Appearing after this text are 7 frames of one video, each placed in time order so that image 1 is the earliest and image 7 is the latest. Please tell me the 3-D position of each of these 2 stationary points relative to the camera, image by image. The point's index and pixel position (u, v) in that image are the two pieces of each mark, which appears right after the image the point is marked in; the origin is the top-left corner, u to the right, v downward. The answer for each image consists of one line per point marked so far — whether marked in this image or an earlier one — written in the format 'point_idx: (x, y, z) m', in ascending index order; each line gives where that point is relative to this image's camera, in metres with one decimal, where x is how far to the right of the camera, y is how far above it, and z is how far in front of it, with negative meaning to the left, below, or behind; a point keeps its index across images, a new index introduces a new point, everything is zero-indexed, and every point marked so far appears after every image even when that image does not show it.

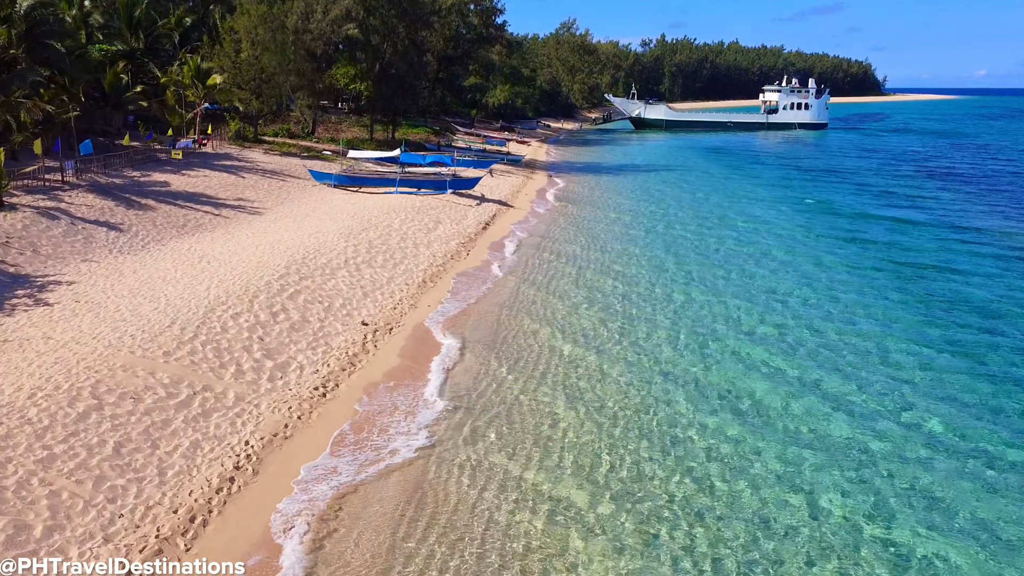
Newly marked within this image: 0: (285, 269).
0: (-5.7, +0.4, +16.1) m
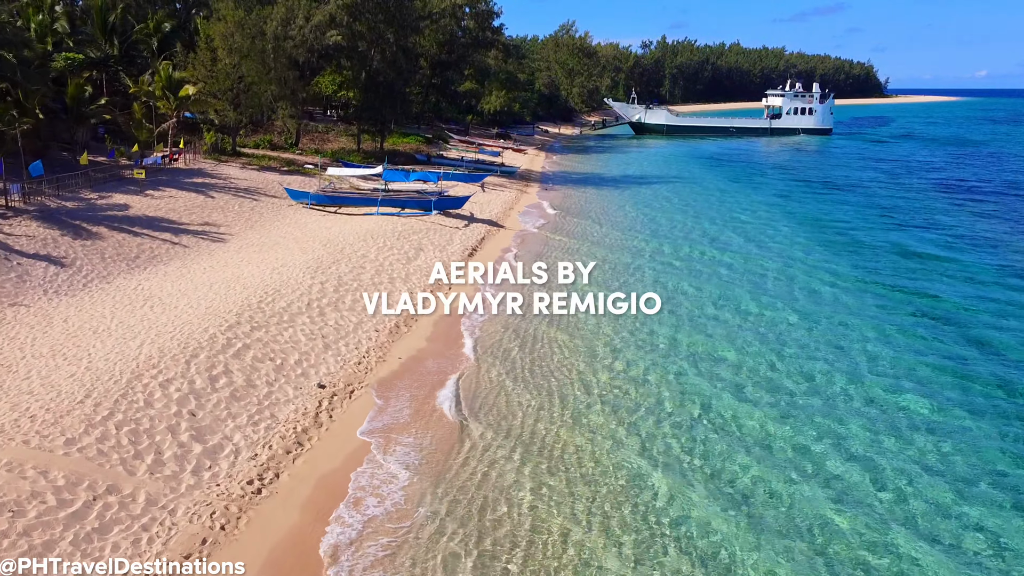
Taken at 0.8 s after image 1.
0: (-6.1, -0.7, +14.2) m
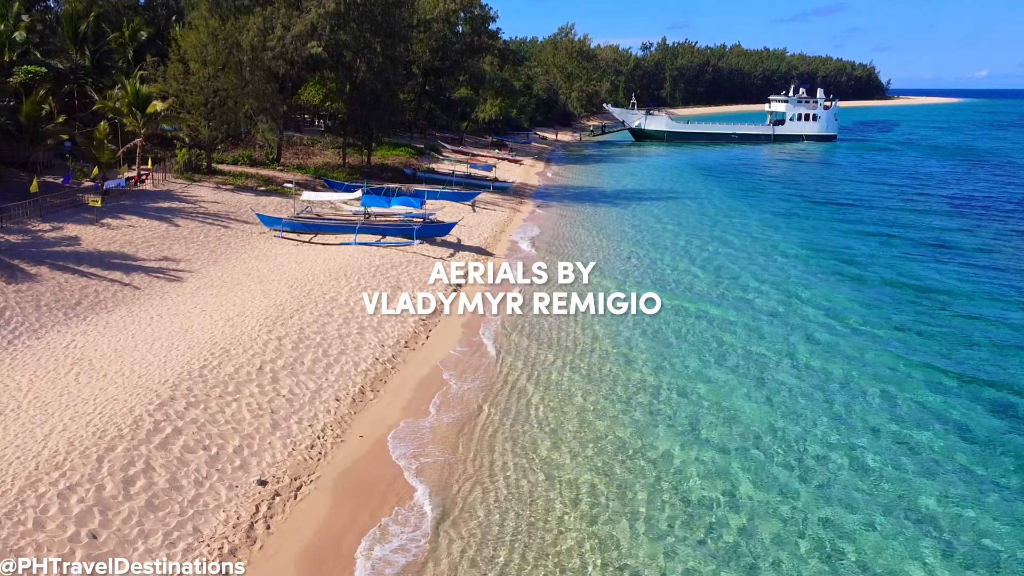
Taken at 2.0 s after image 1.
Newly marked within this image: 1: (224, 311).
0: (-6.5, -2.0, +12.2) m
1: (-7.5, -0.6, +16.5) m
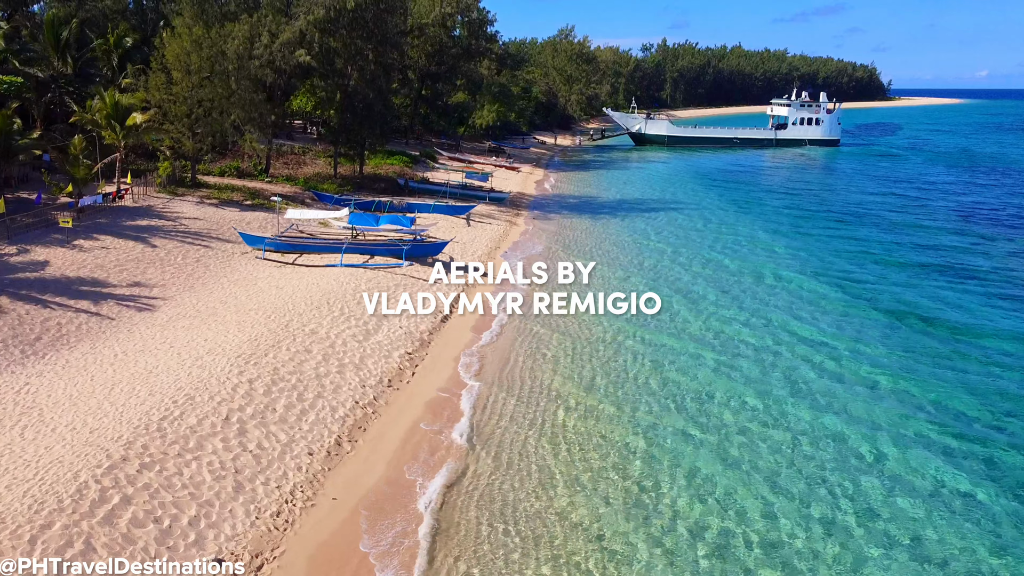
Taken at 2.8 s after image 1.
0: (-6.8, -2.8, +11.1) m
1: (-7.7, -1.4, +15.4) m
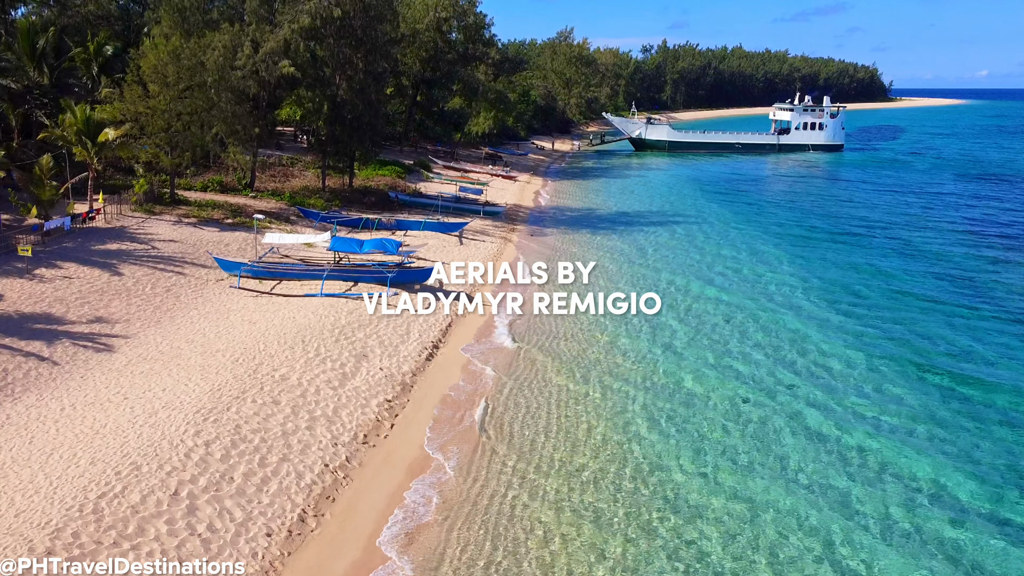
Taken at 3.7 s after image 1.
0: (-7.0, -3.8, +9.7) m
1: (-8.0, -2.5, +14.0) m
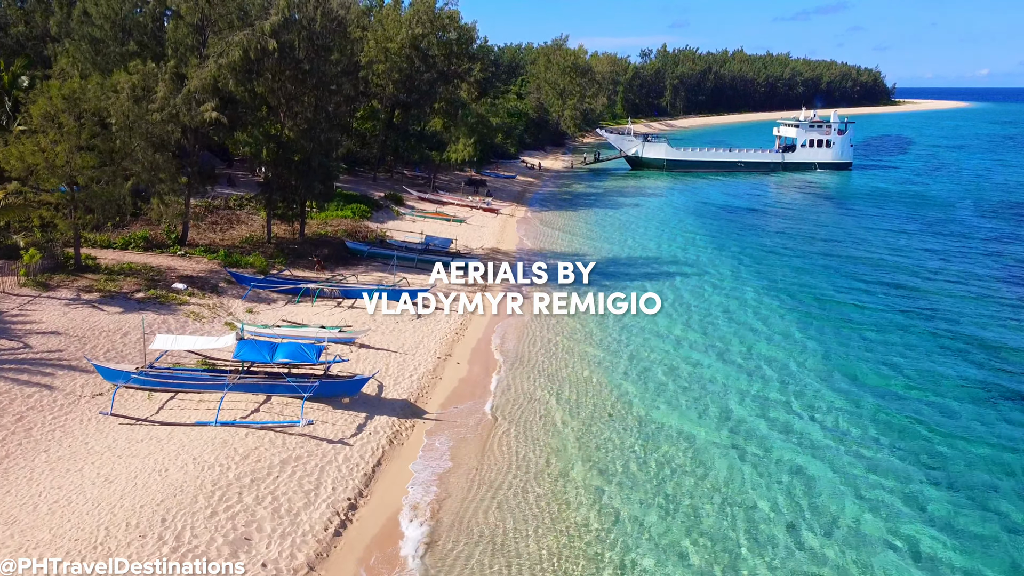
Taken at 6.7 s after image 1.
0: (-8.4, -7.1, +5.3) m
1: (-9.3, -5.7, +9.6) m
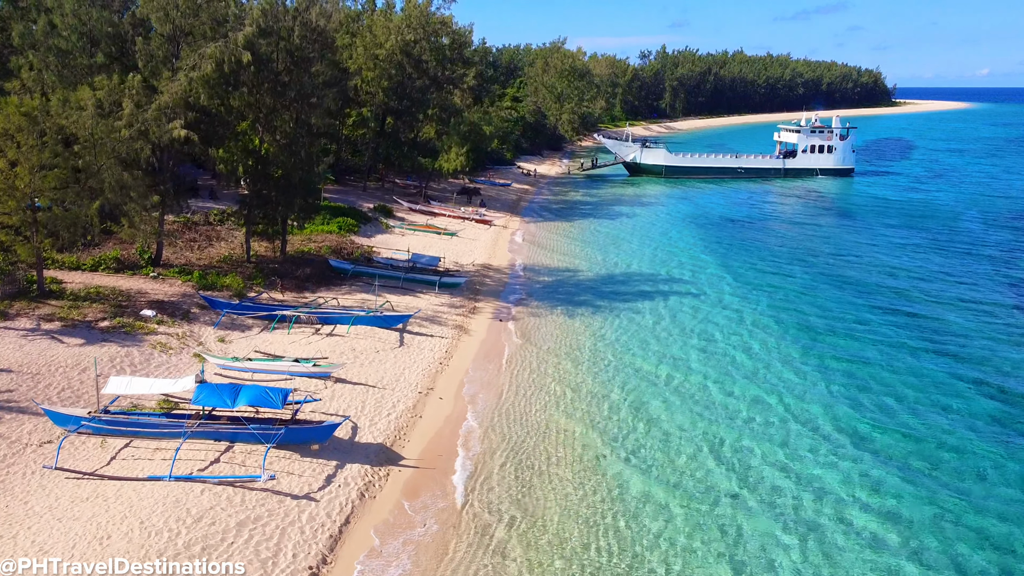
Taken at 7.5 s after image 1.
0: (-8.9, -8.1, +4.0) m
1: (-9.8, -6.7, +8.2) m
